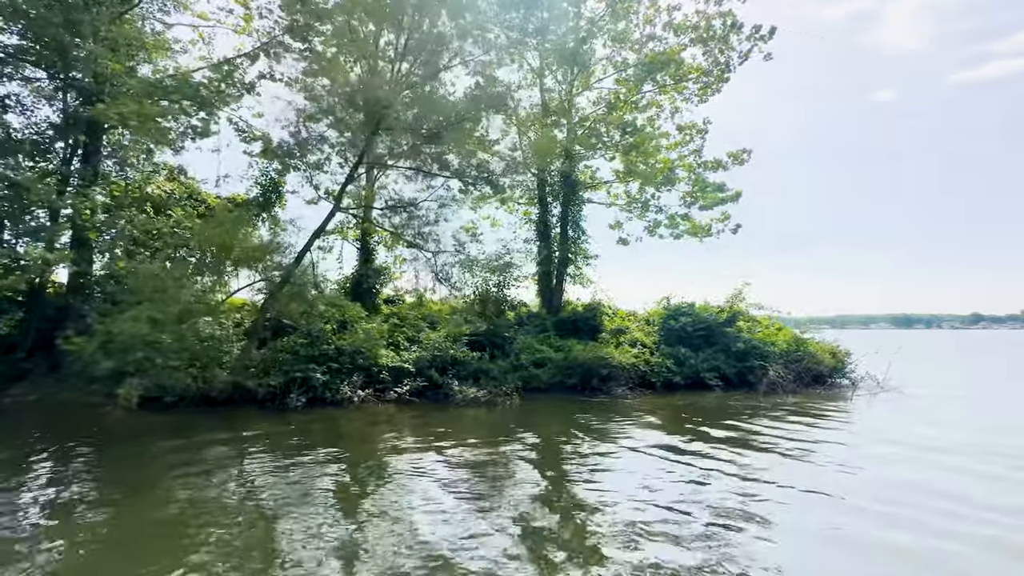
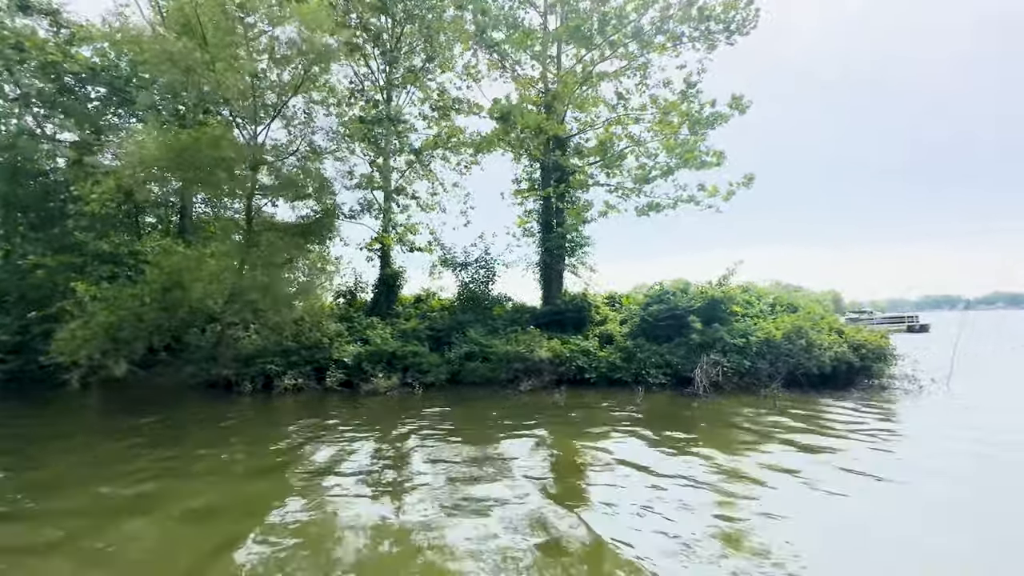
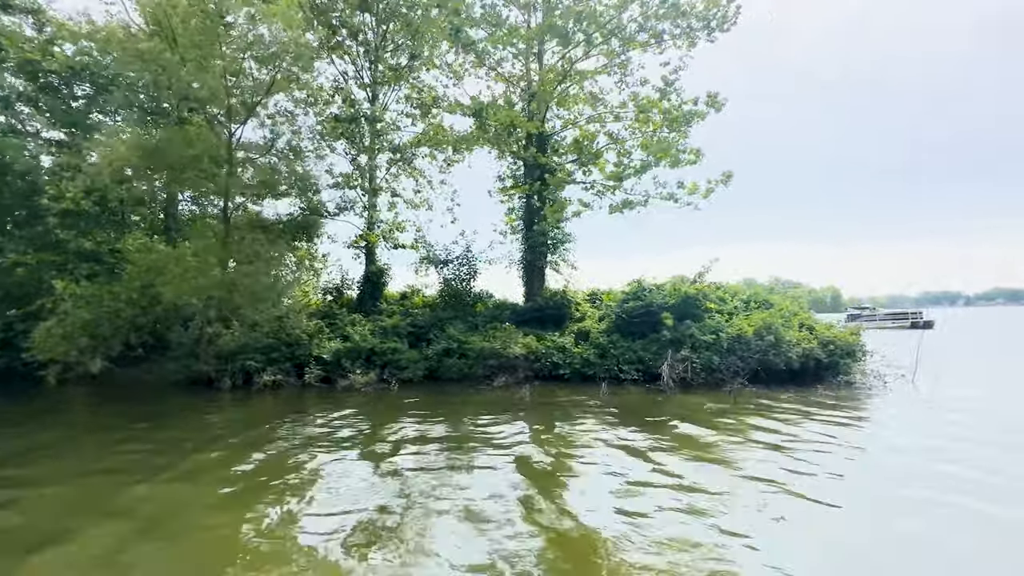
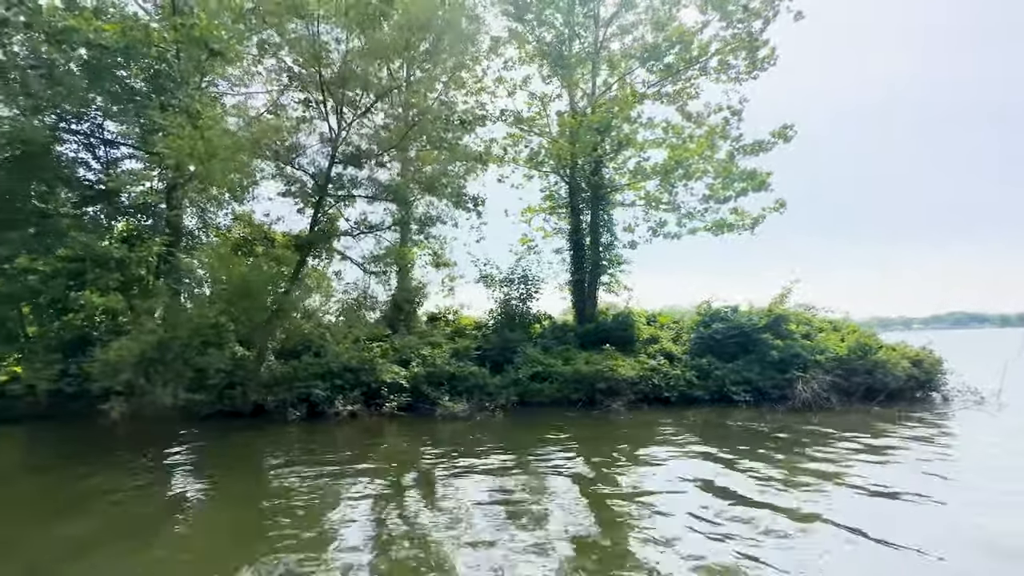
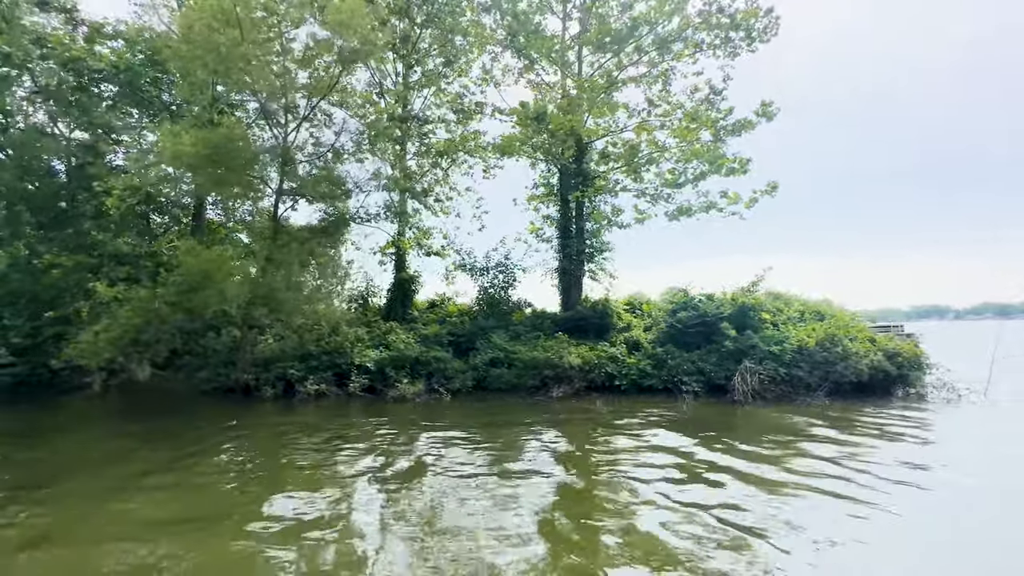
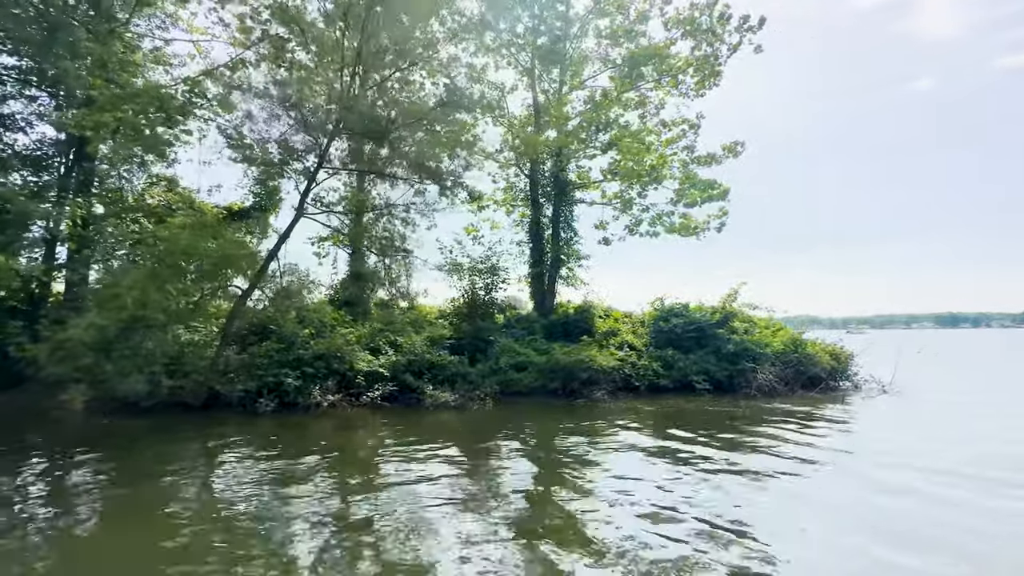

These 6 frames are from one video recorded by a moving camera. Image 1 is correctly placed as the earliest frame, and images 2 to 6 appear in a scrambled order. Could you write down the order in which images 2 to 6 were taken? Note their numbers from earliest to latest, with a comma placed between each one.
6, 4, 5, 2, 3
